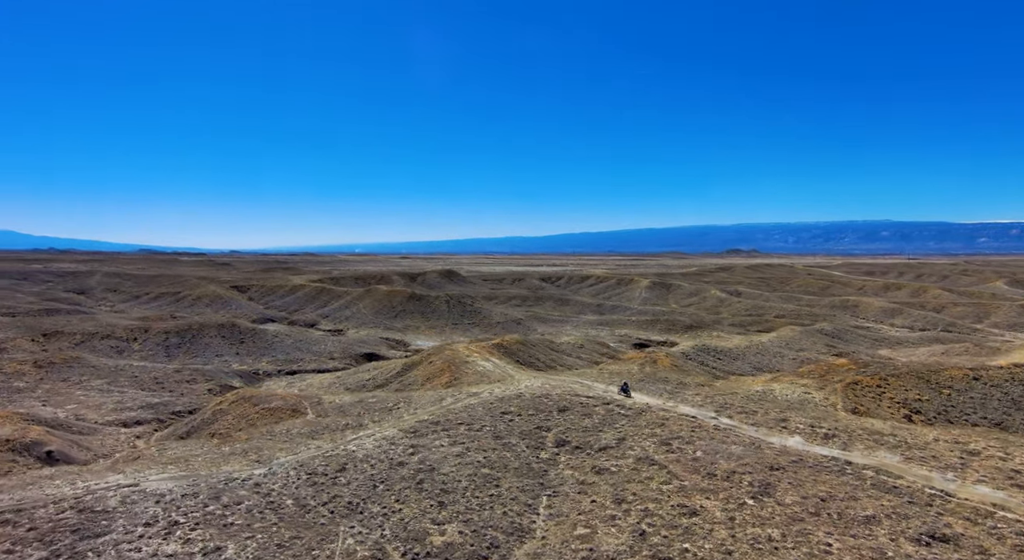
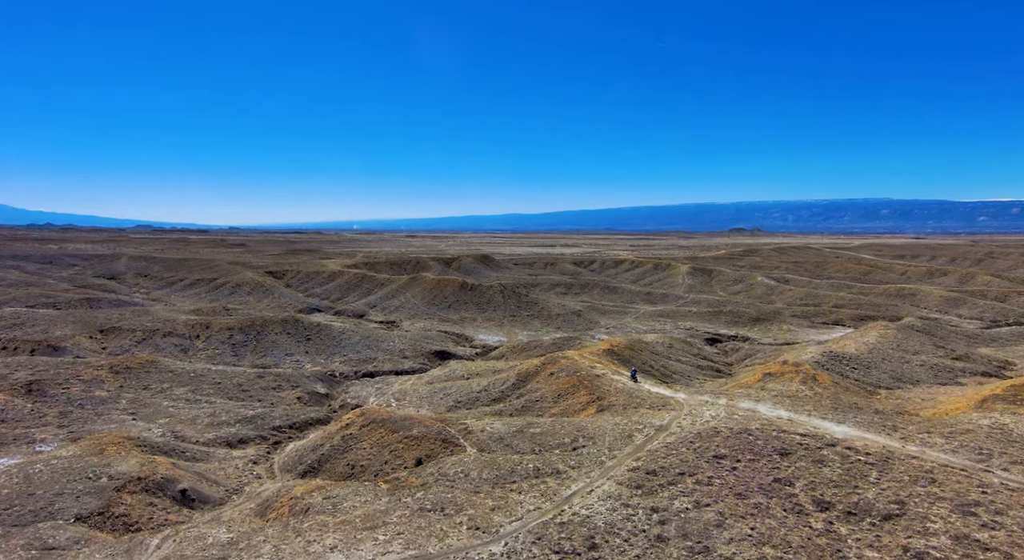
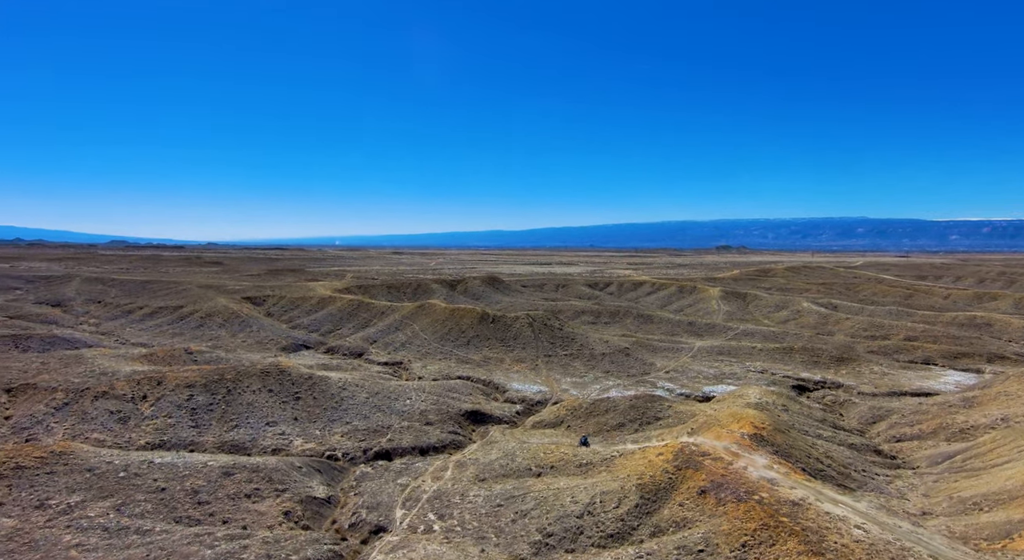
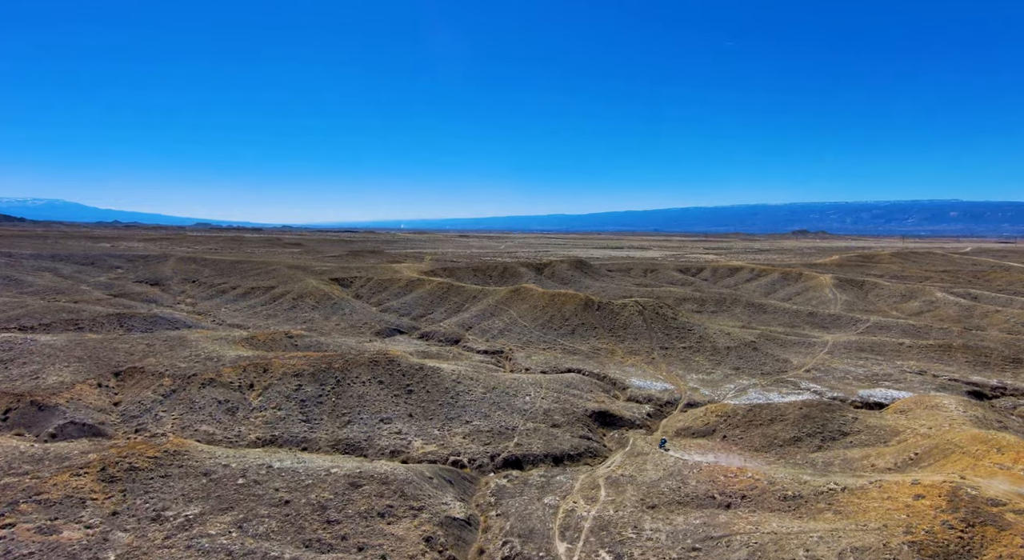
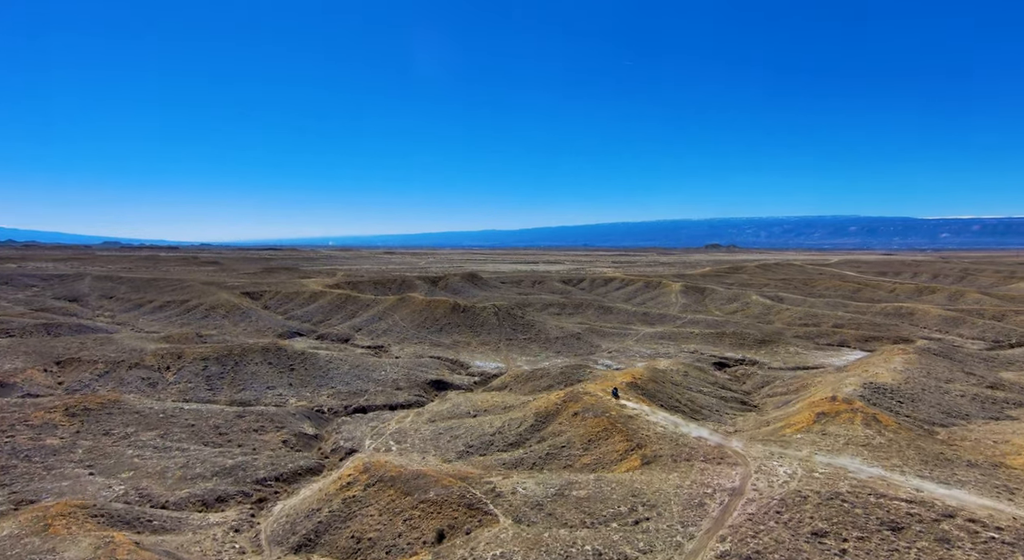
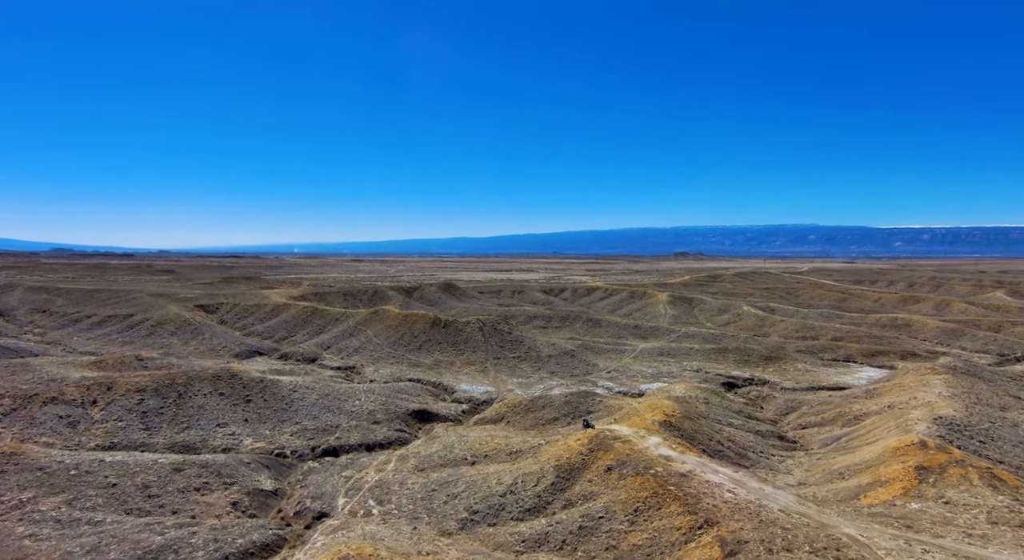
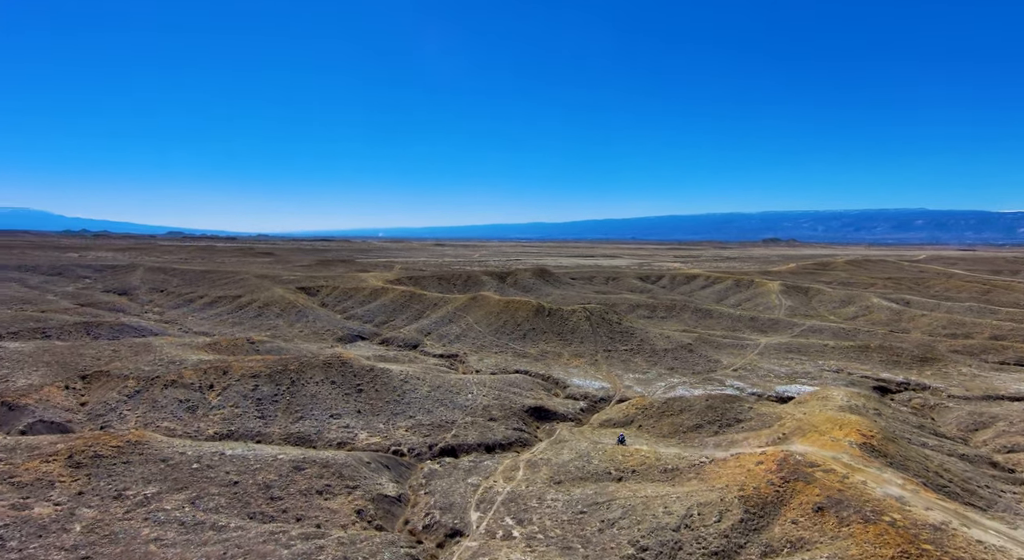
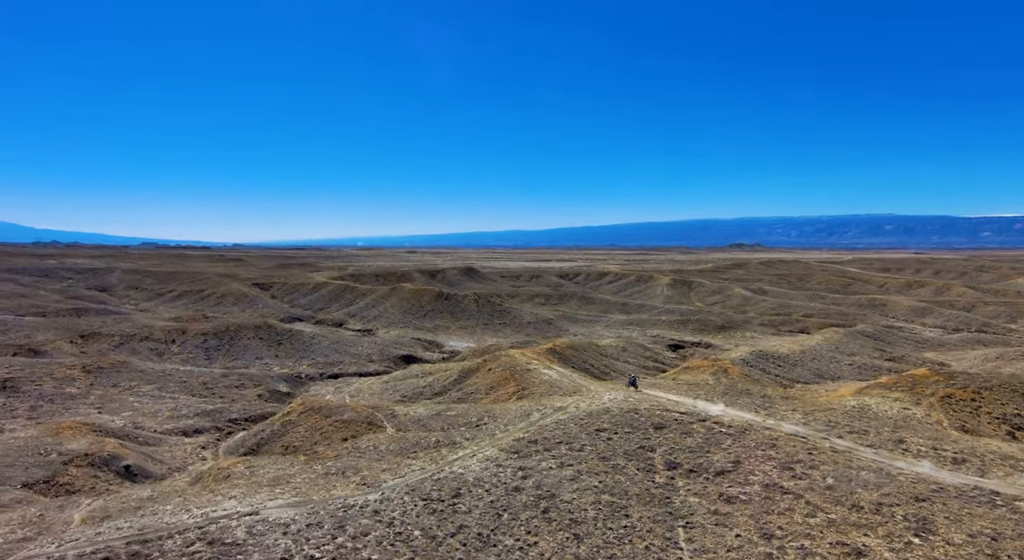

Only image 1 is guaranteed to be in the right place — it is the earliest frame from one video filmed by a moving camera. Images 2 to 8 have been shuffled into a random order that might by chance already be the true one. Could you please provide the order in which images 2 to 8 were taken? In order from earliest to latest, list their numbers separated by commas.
8, 2, 5, 6, 3, 7, 4
